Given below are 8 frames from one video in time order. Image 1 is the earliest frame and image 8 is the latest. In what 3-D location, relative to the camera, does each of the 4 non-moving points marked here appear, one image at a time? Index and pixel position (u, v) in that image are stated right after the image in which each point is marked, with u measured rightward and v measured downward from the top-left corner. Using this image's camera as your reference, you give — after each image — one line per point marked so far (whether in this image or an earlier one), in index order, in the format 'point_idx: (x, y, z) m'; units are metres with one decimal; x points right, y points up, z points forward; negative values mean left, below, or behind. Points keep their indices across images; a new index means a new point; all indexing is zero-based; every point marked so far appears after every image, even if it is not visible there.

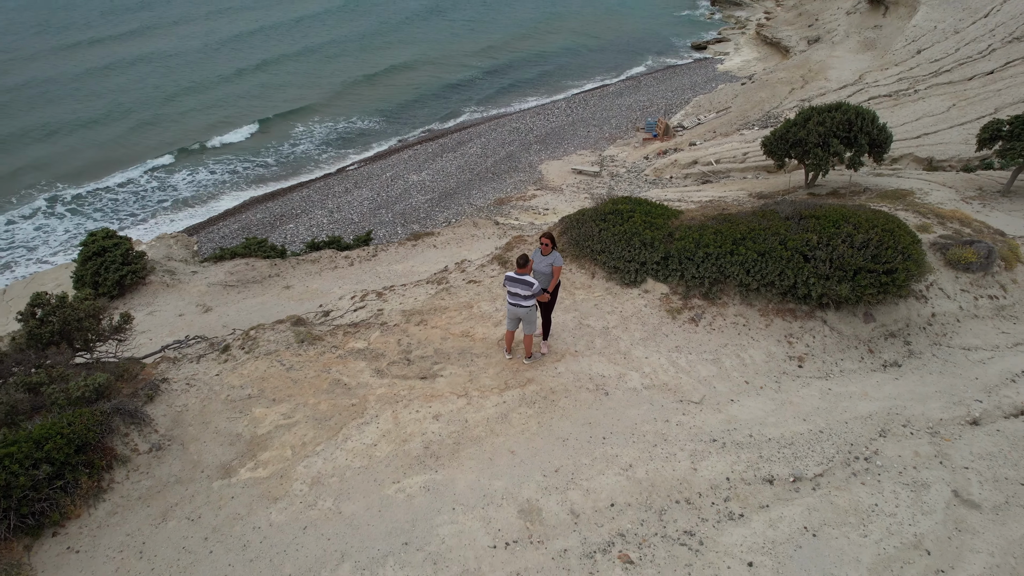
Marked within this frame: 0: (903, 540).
0: (+2.3, -1.5, +4.0) m
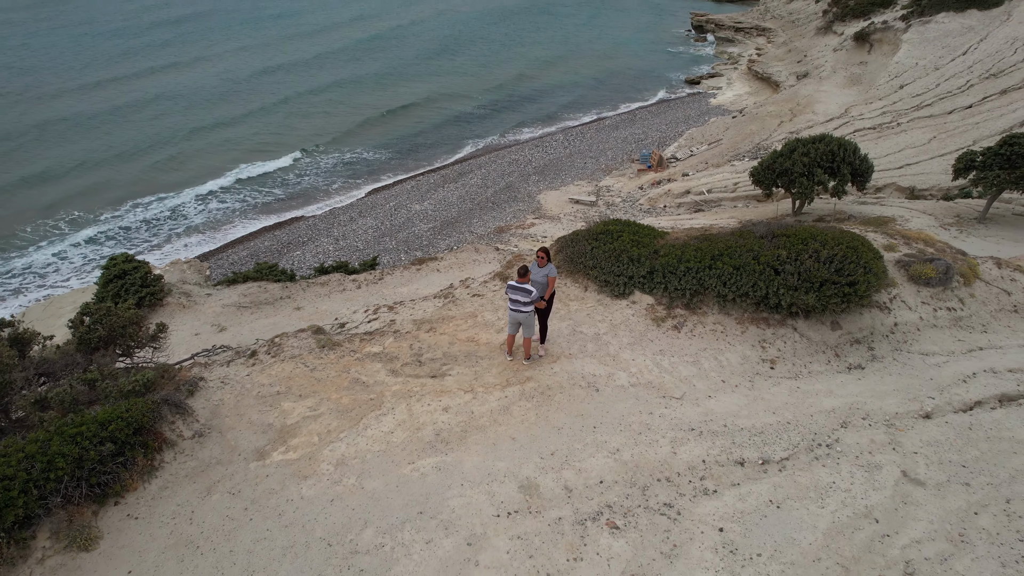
0: (+2.3, -1.5, +4.5) m
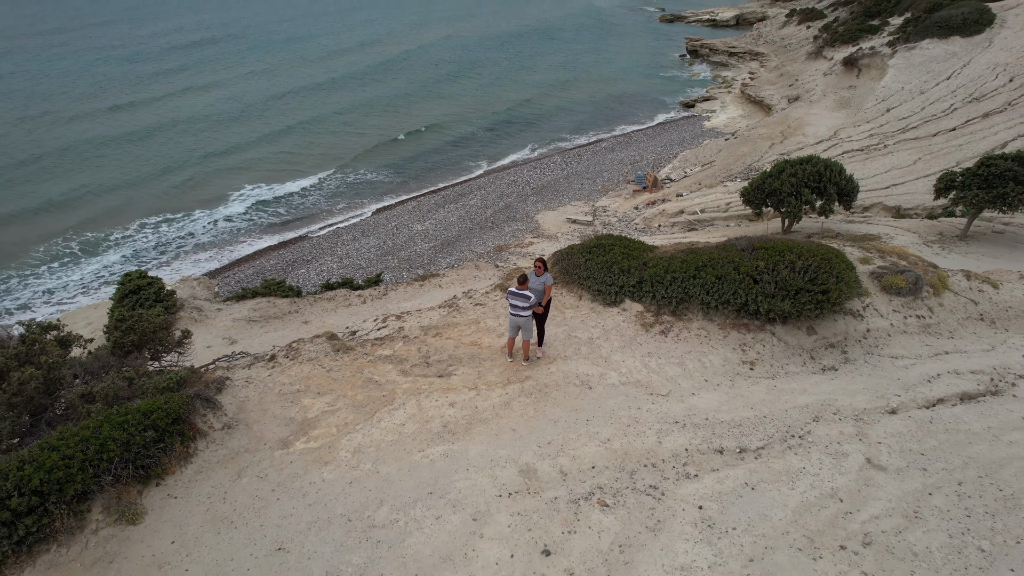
0: (+2.4, -1.5, +5.0) m
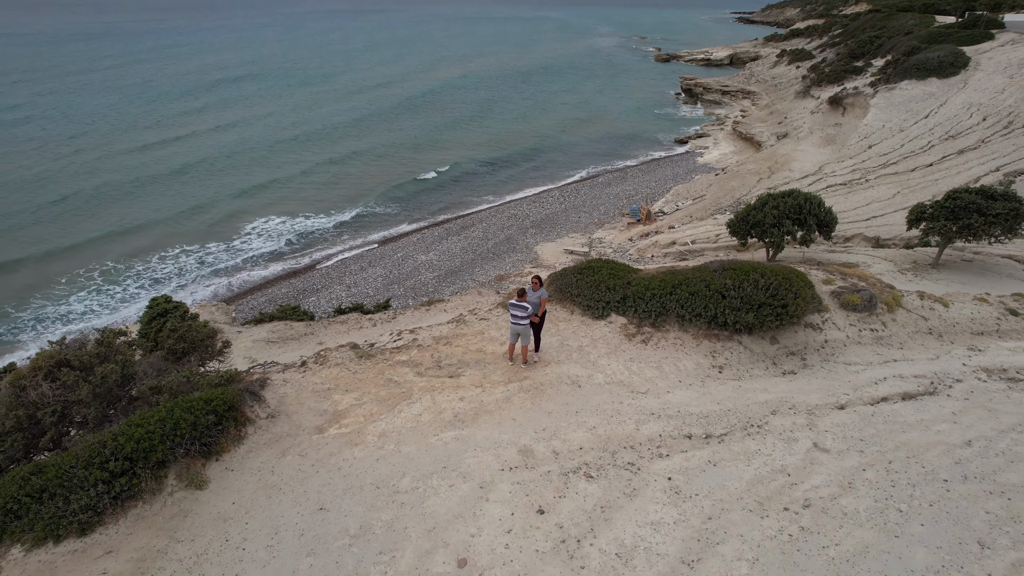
0: (+2.4, -1.6, +6.0) m
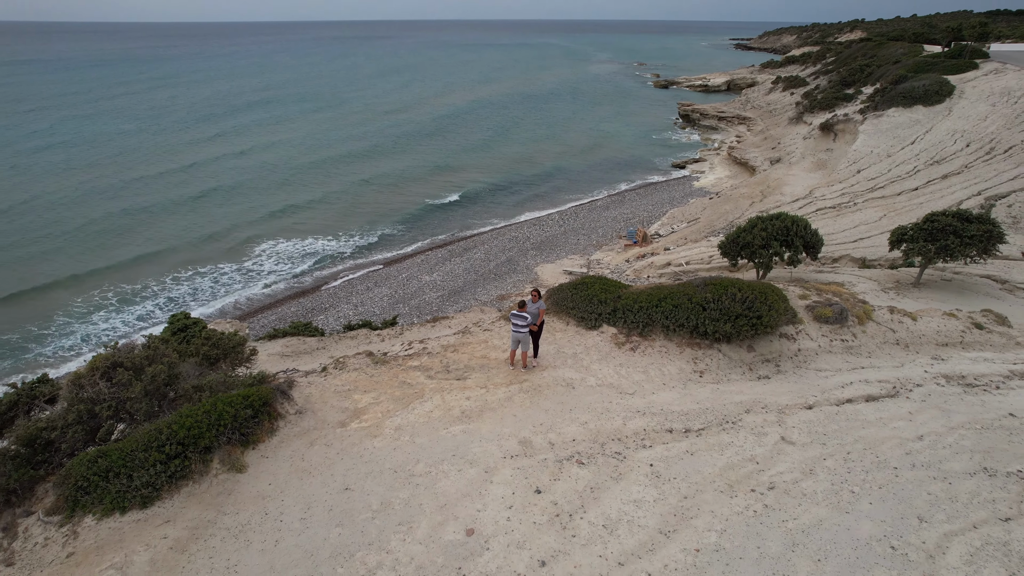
0: (+2.4, -1.7, +6.8) m
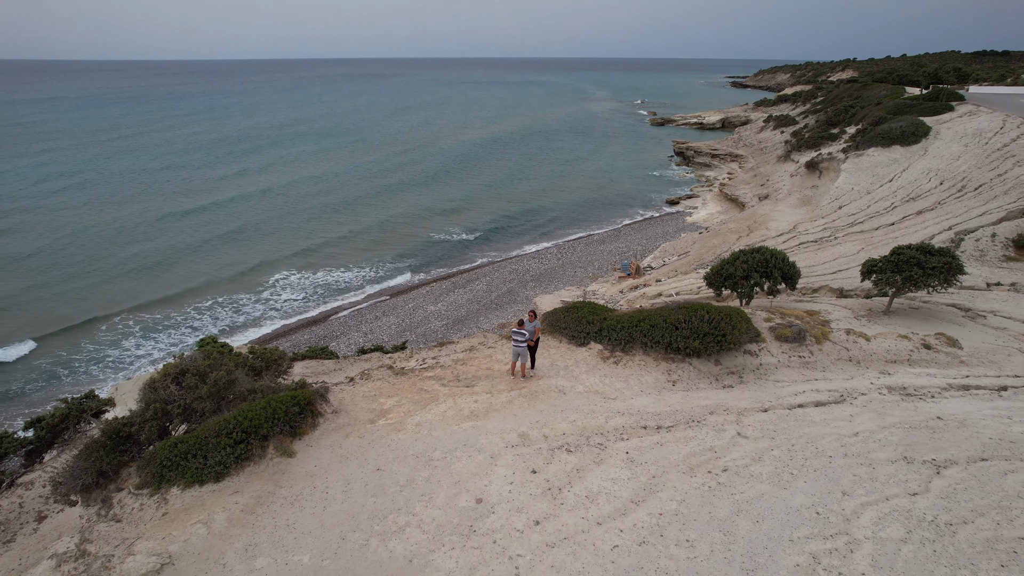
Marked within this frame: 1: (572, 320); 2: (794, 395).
0: (+2.4, -2.0, +8.2) m
1: (+1.1, -0.6, +11.8) m
2: (+4.1, -1.6, +9.8) m
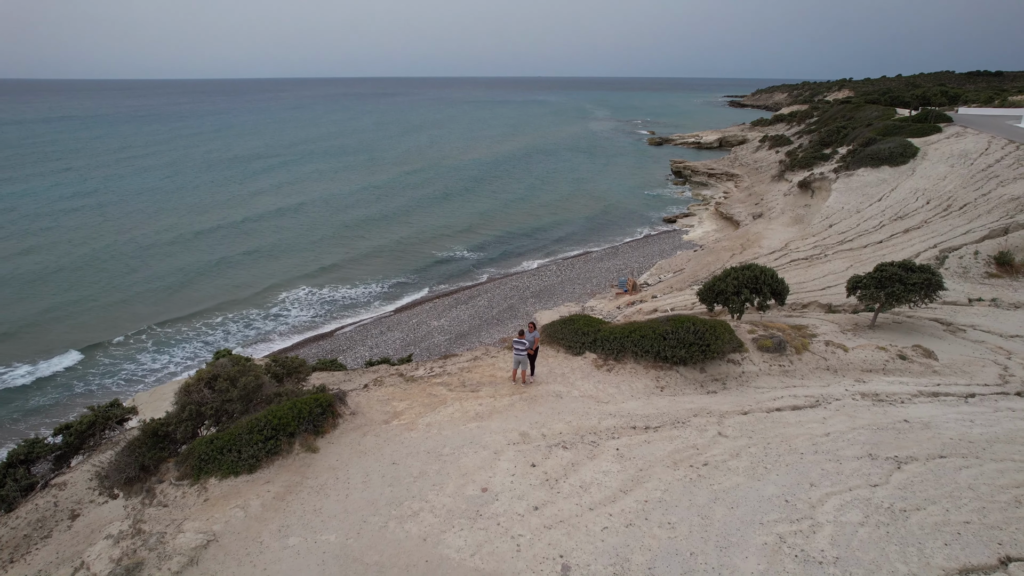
0: (+2.4, -2.1, +9.1) m
1: (+1.1, -0.8, +12.7) m
2: (+4.2, -1.8, +10.7) m
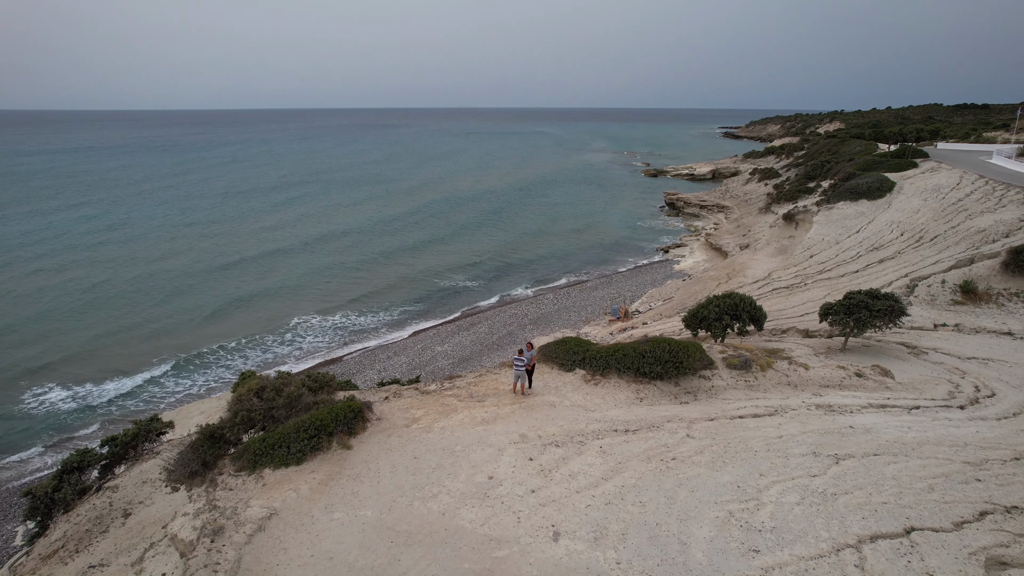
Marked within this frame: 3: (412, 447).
0: (+2.4, -2.5, +10.8) m
1: (+1.1, -1.4, +14.4) m
2: (+4.2, -2.3, +12.4) m
3: (-1.6, -2.5, +10.4) m
